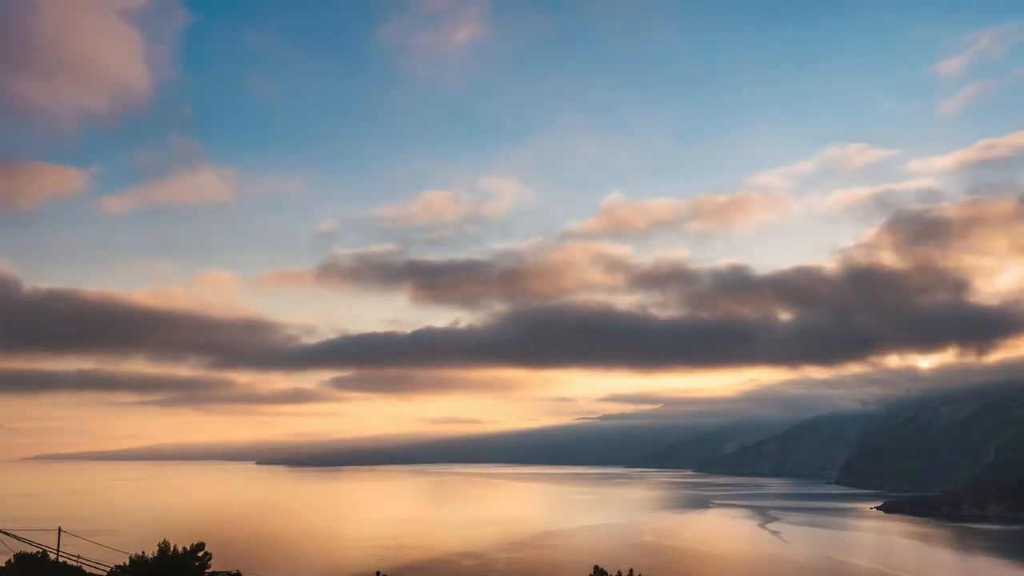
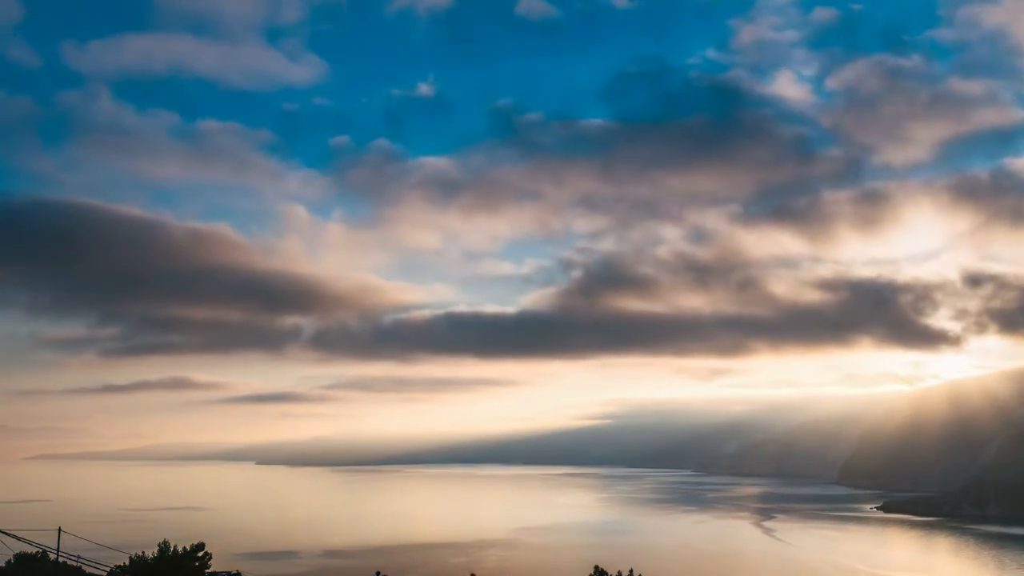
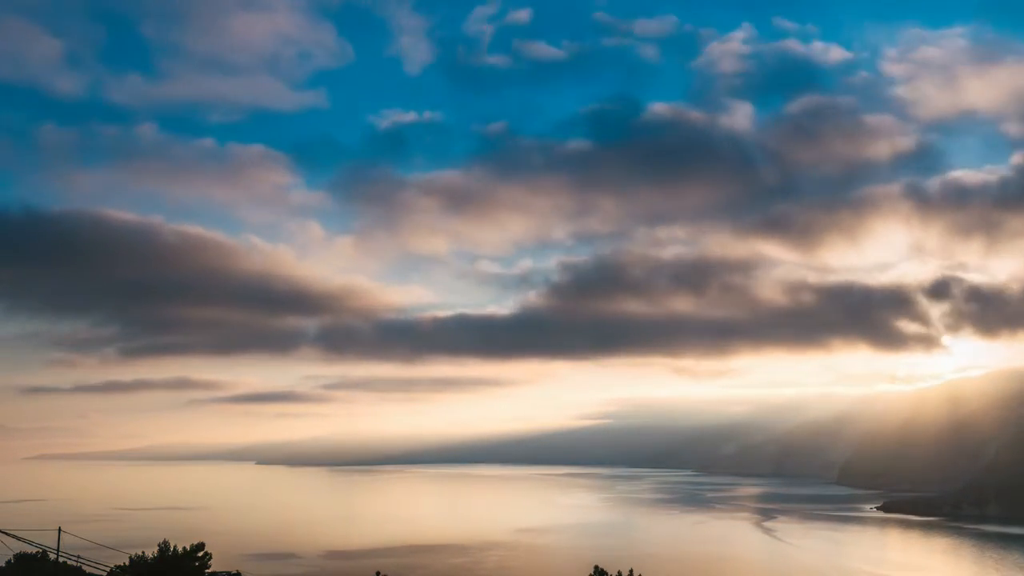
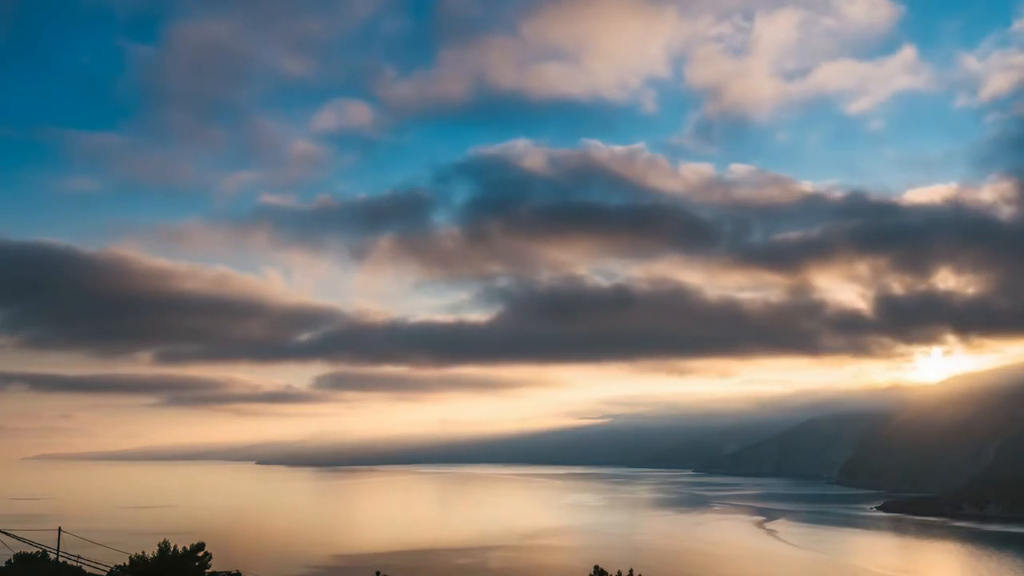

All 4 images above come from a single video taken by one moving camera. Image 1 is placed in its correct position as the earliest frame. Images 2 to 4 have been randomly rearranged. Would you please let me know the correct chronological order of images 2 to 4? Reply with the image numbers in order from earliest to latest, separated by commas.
4, 3, 2
